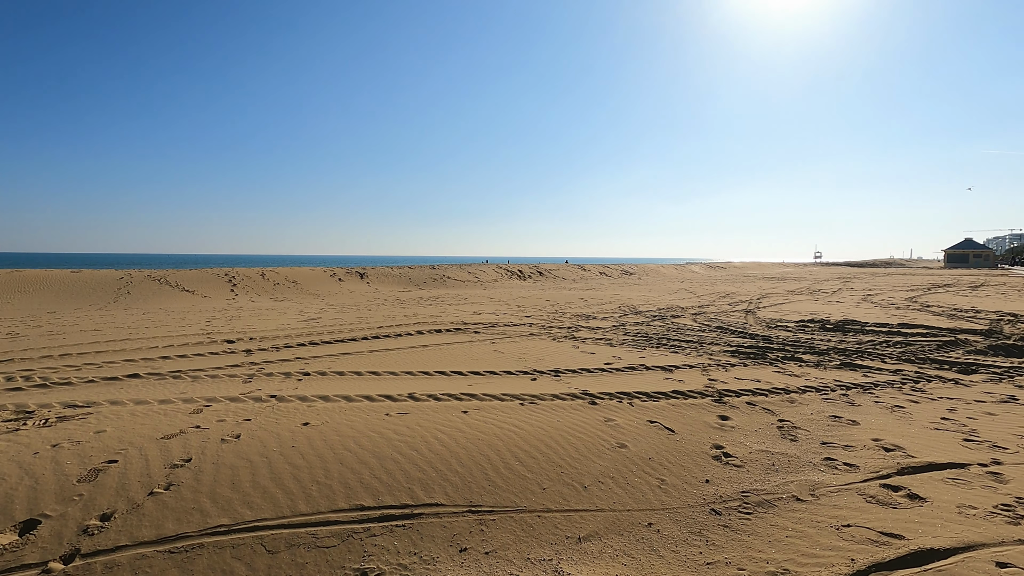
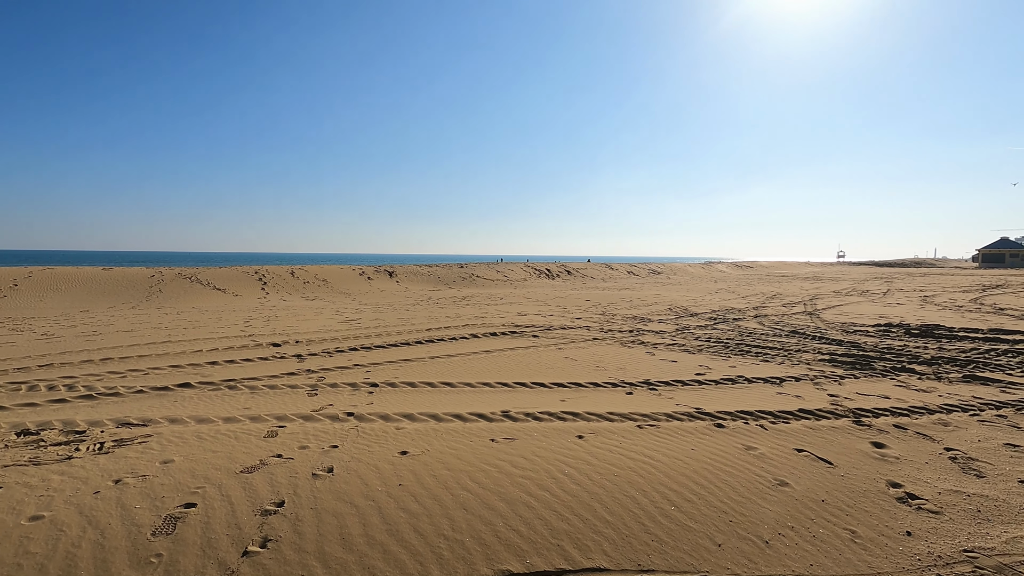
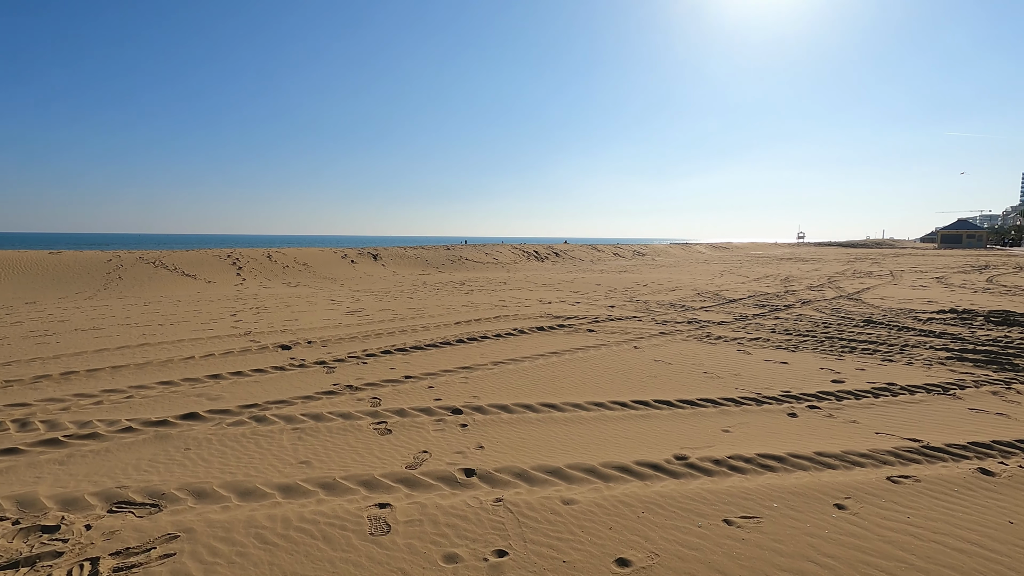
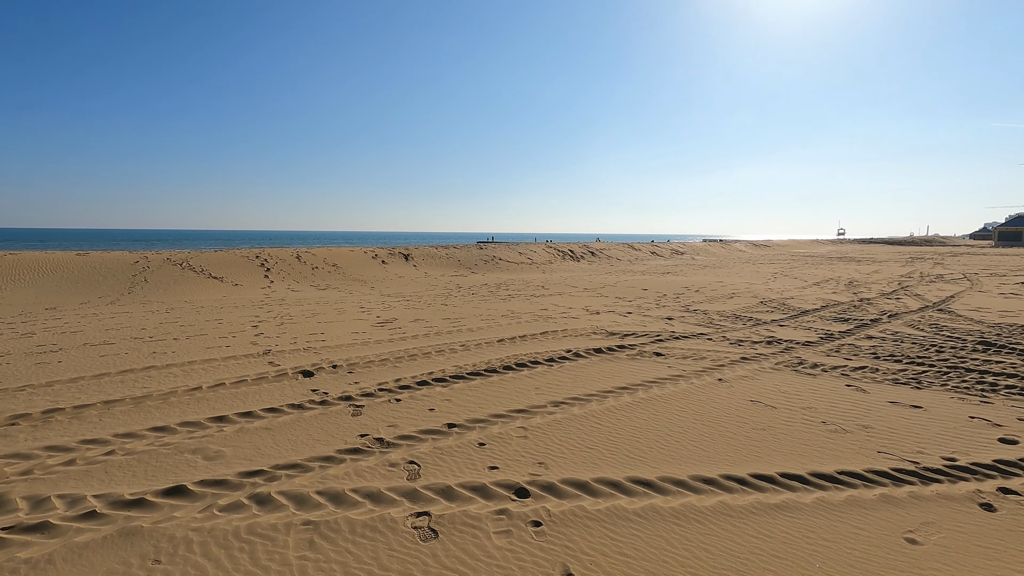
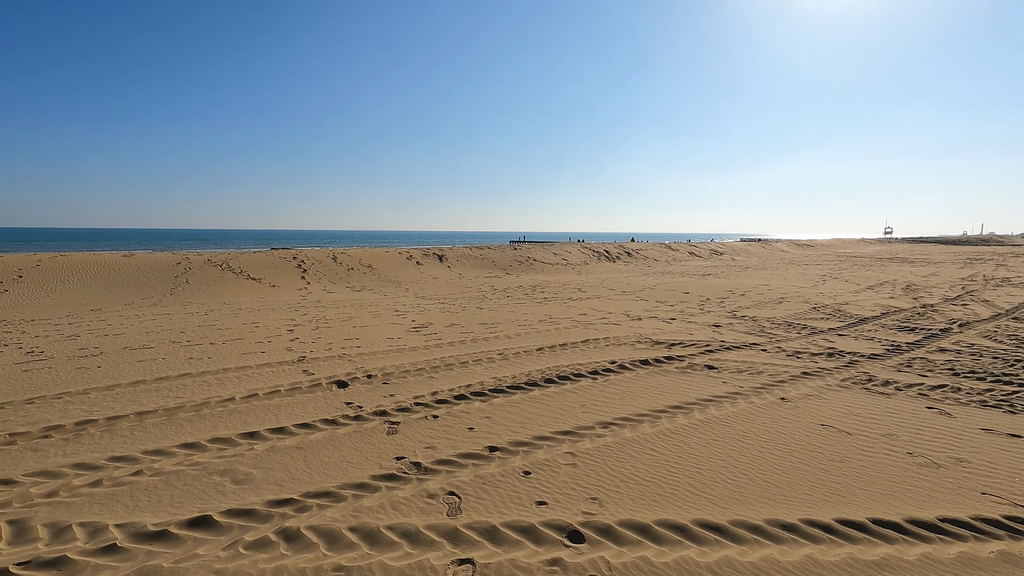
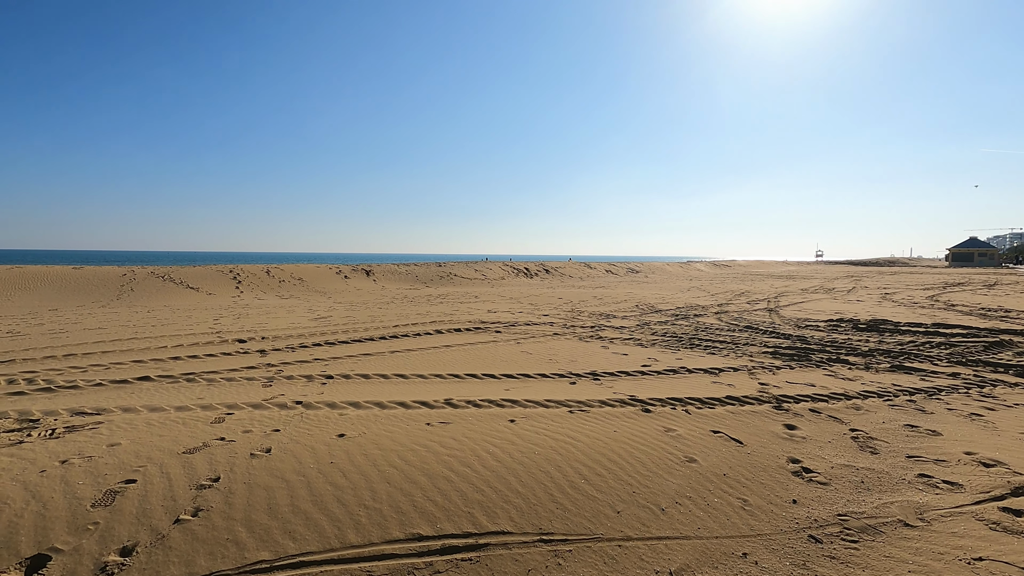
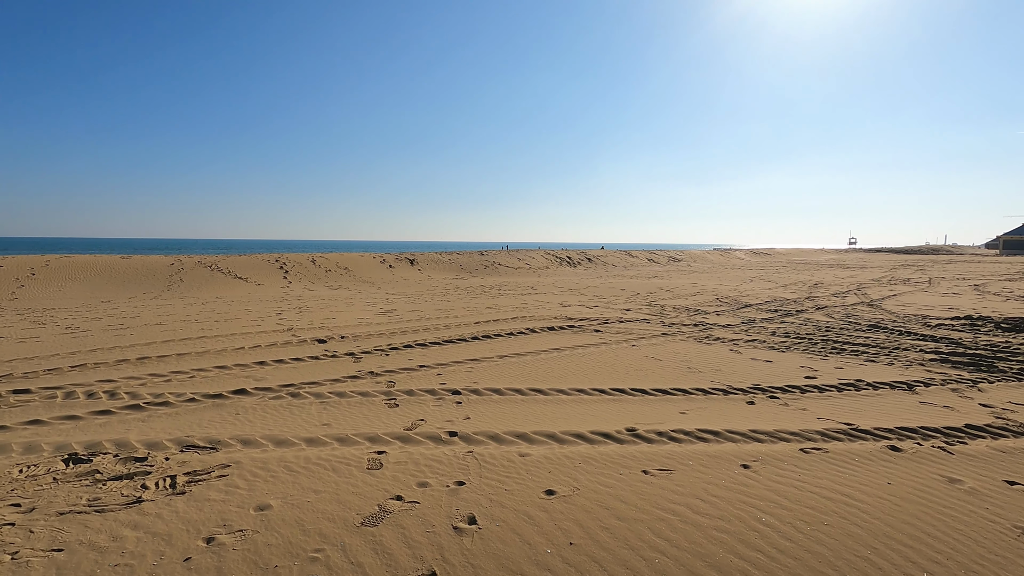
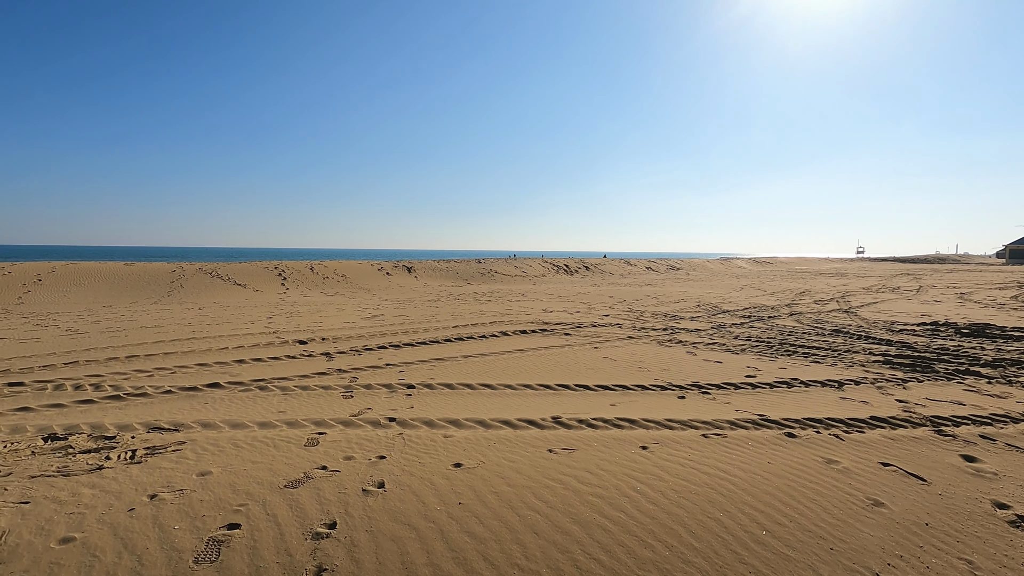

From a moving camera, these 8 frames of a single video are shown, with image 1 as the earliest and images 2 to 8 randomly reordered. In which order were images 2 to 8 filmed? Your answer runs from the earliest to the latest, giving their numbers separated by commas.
6, 2, 8, 7, 3, 4, 5
